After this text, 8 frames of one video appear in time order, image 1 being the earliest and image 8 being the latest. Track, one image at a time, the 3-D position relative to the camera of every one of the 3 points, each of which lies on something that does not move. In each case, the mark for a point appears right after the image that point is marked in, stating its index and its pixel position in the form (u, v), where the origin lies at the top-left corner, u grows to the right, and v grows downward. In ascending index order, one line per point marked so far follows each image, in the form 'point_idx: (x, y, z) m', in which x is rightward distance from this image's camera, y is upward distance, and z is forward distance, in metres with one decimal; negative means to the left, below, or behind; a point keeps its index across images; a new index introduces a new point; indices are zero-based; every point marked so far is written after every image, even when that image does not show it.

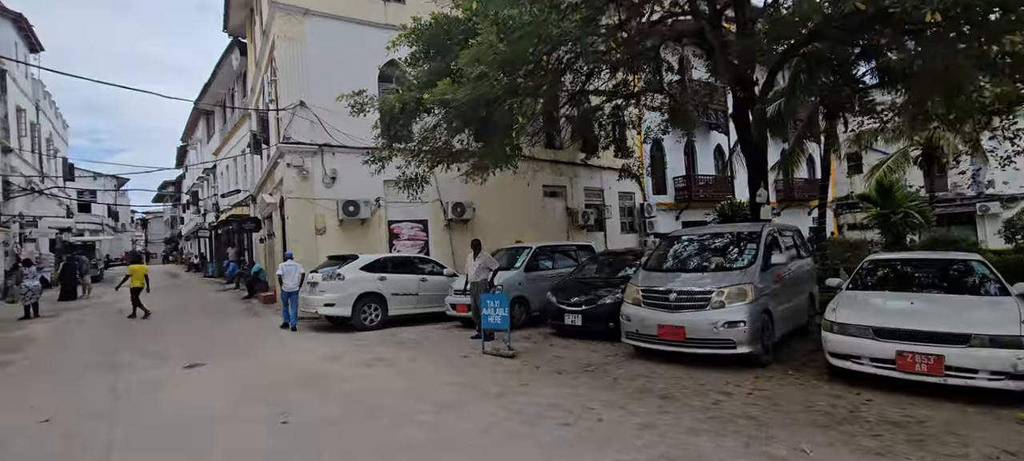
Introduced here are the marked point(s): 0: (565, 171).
0: (+1.5, +1.7, +13.7) m
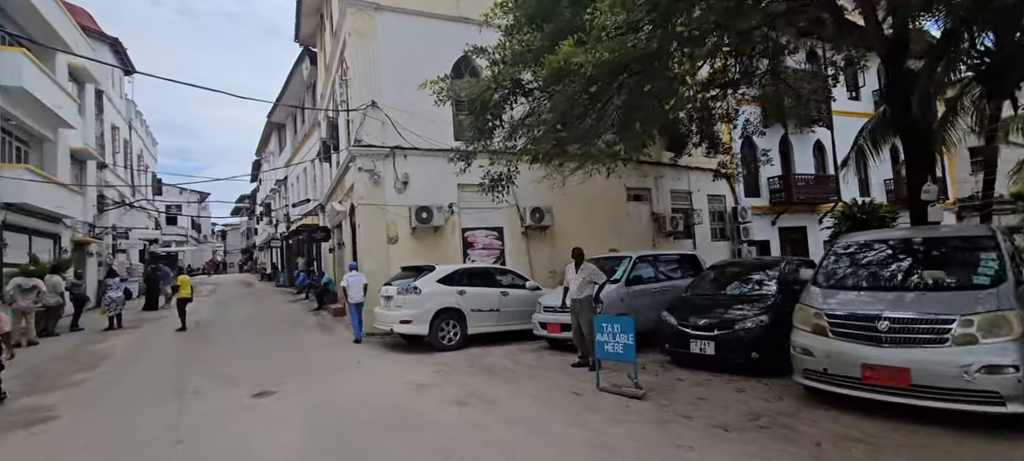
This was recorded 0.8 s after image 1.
0: (+3.6, +1.5, +12.4) m
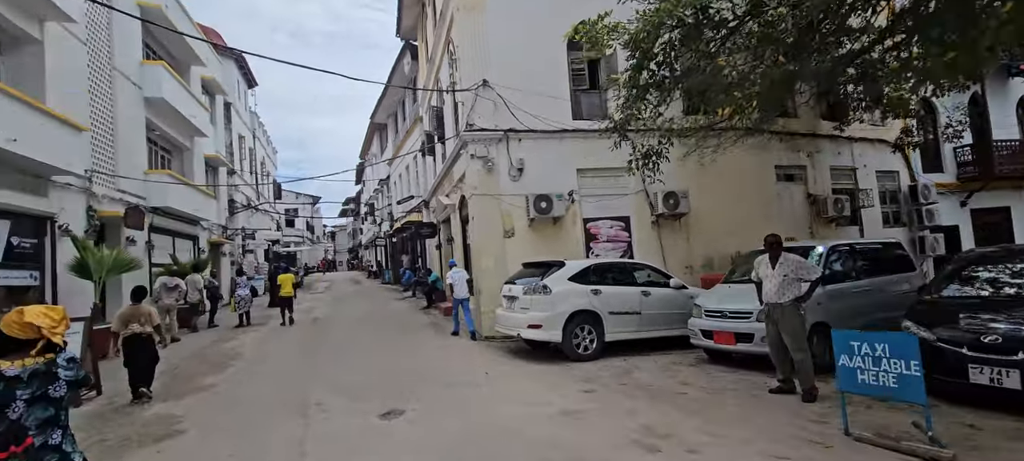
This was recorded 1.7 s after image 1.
0: (+6.3, +1.8, +10.3) m
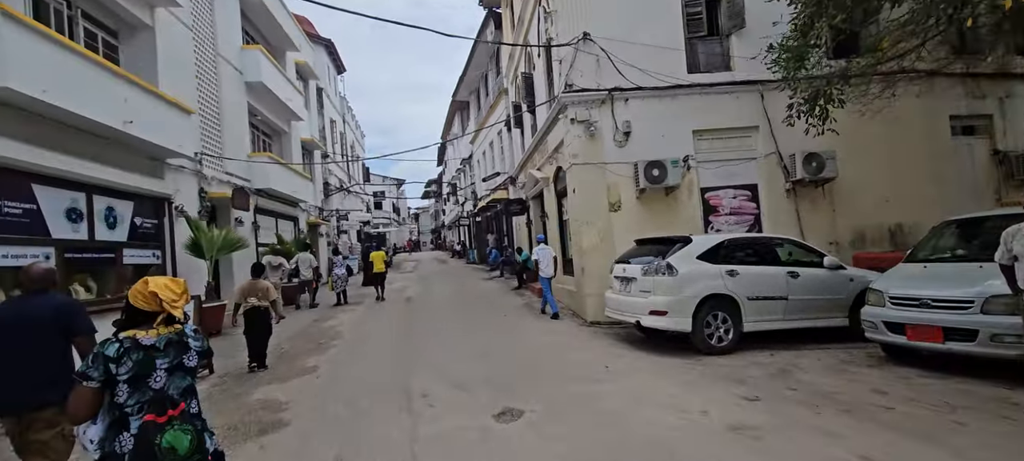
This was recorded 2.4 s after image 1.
0: (+8.2, +2.4, +8.2) m
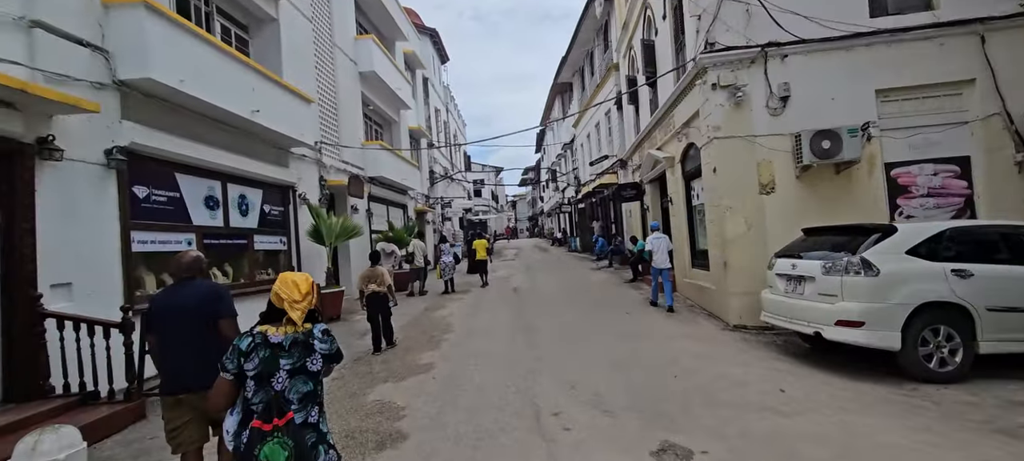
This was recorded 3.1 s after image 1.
0: (+9.9, +2.6, +5.5) m
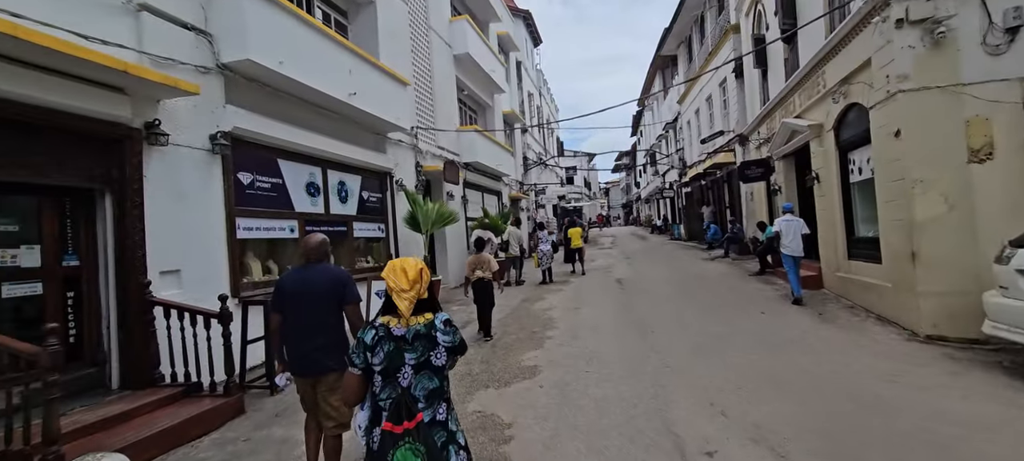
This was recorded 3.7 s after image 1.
0: (+10.9, +2.7, +2.5) m
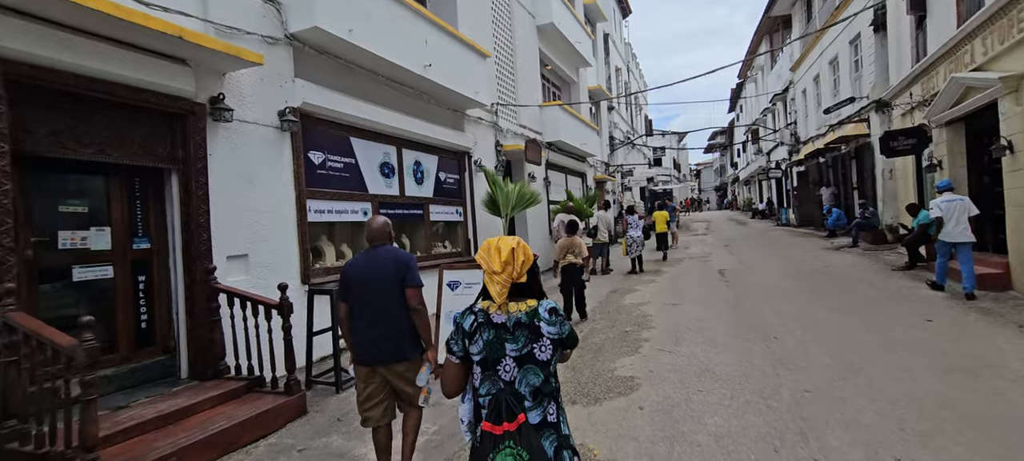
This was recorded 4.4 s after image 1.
0: (+11.1, +2.7, -0.3) m
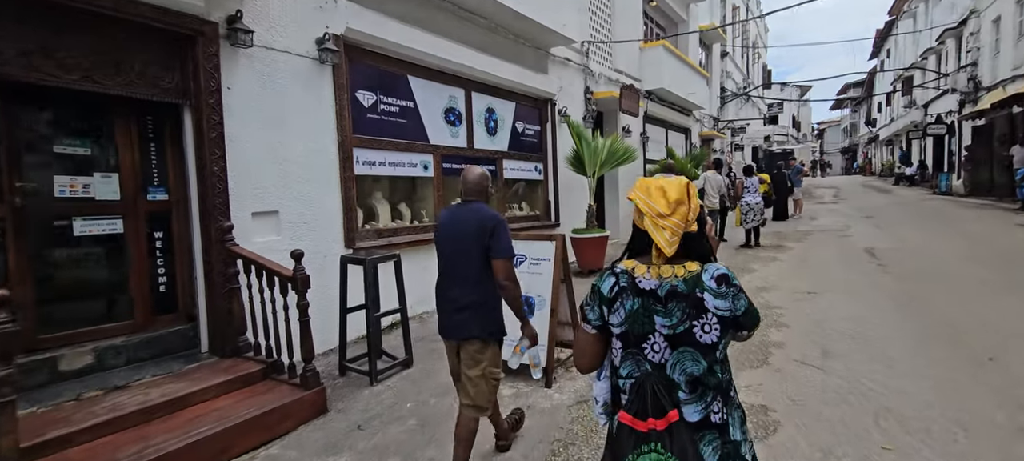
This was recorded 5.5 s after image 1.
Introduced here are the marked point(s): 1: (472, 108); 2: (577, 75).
0: (+10.6, +2.2, -3.9) m
1: (-0.6, +1.8, +7.1) m
2: (+1.3, +3.0, +9.3) m
